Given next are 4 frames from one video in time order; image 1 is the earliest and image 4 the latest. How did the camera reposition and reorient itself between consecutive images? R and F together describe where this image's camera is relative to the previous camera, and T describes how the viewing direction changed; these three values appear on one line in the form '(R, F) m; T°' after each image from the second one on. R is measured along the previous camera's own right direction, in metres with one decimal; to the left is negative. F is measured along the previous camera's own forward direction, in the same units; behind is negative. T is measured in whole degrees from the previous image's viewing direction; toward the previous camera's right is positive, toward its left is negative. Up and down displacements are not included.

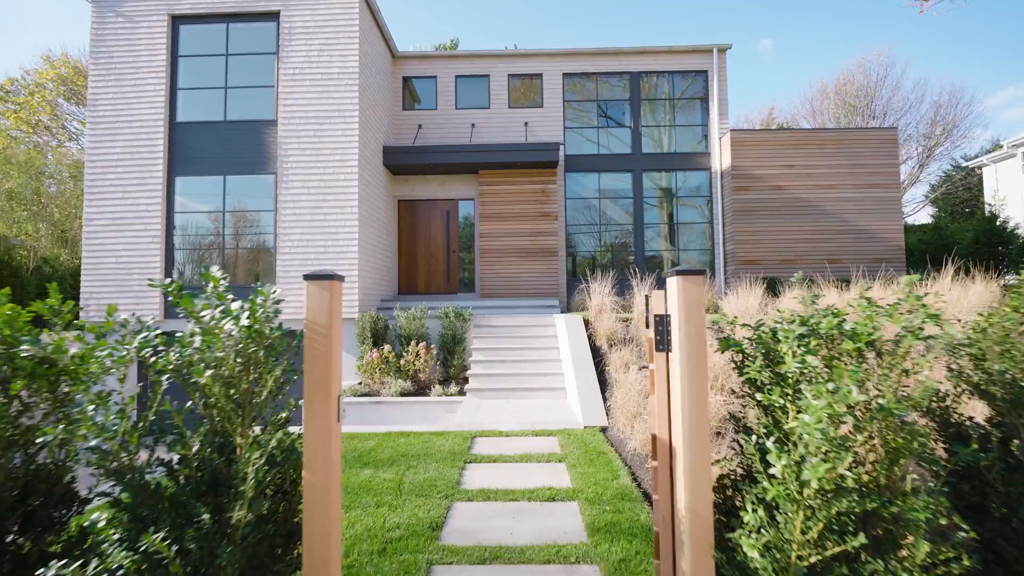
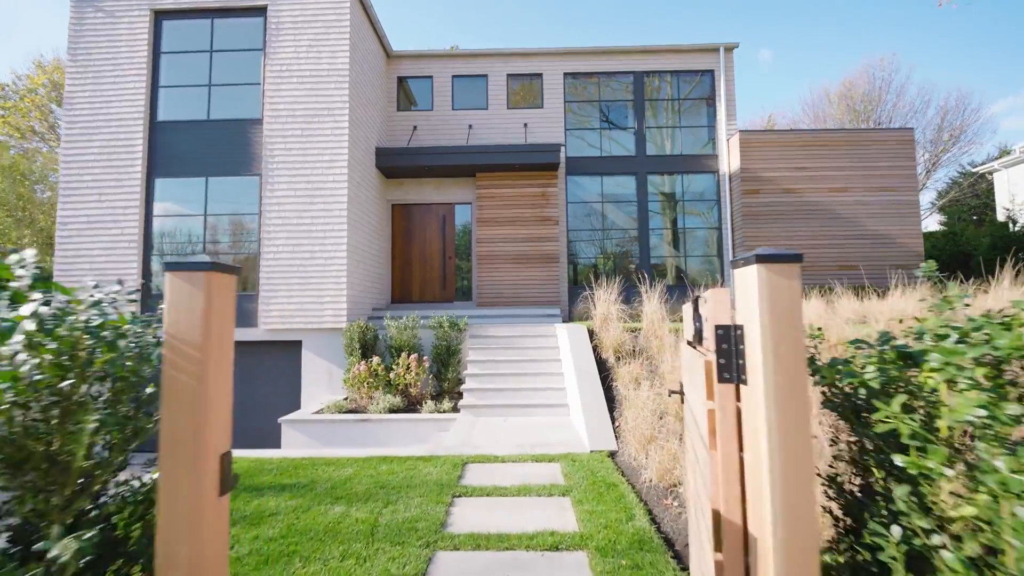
(0.0, +0.5) m; 0°
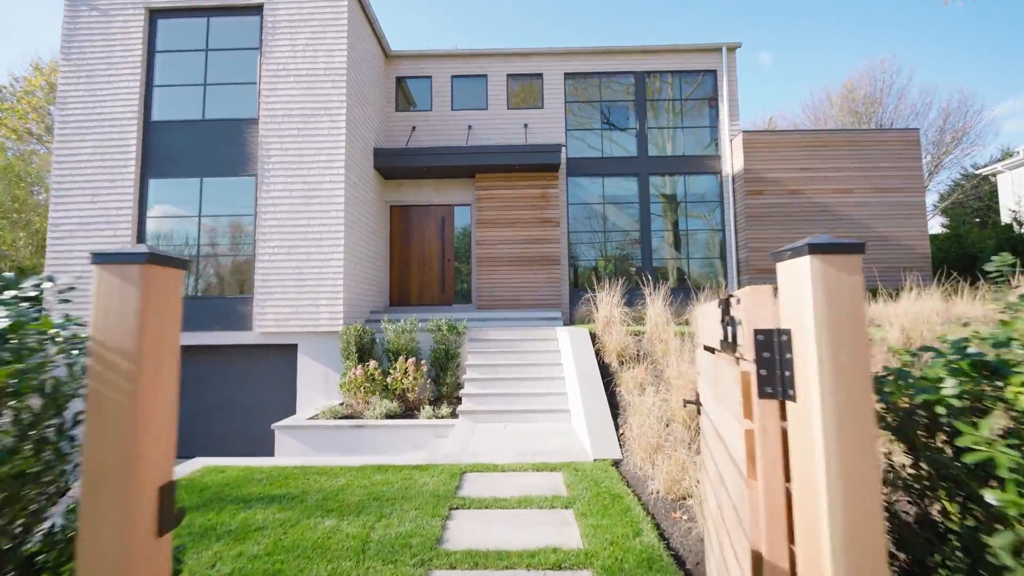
(0.0, +0.1) m; 0°
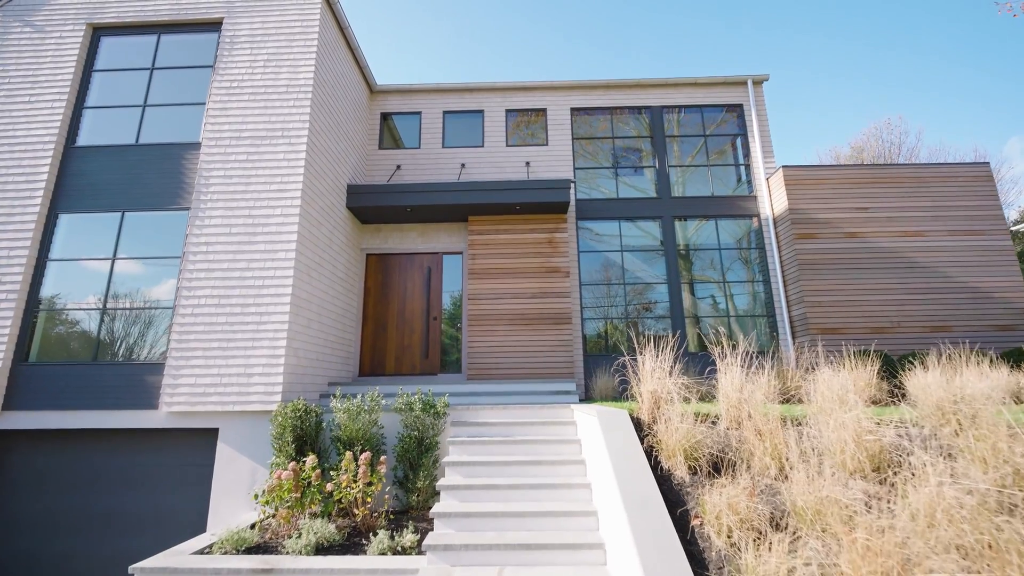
(0.0, +1.8) m; 0°
